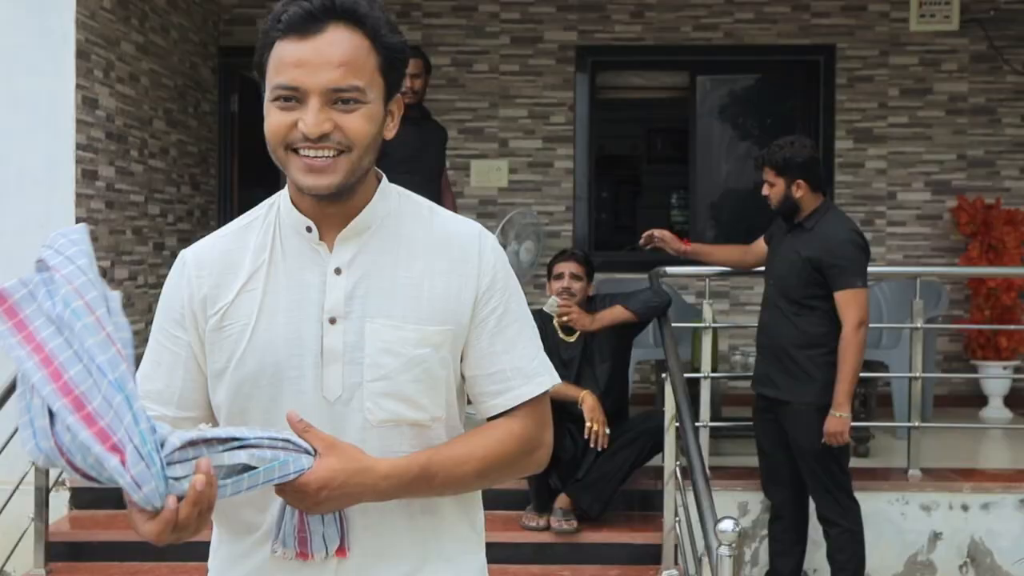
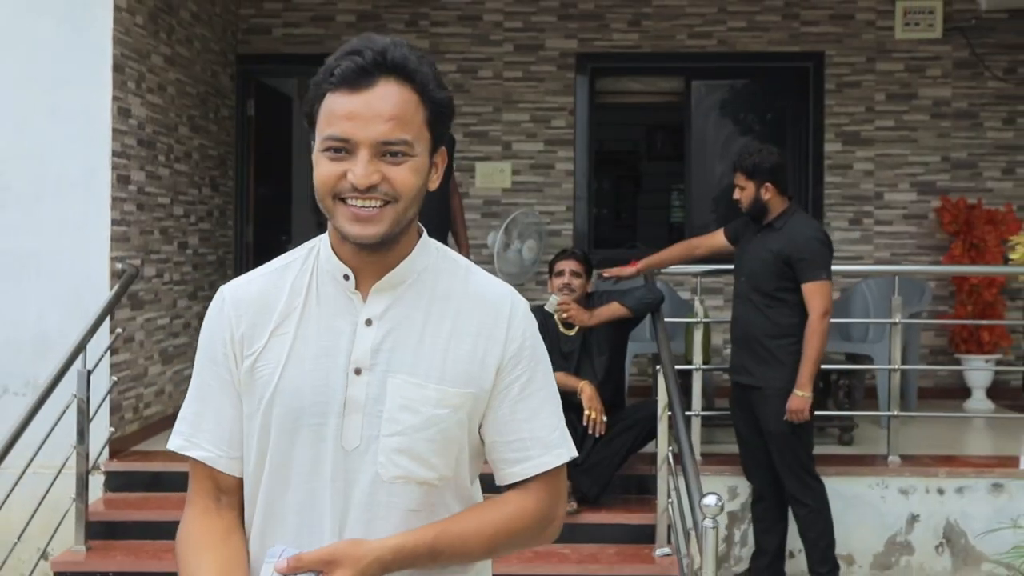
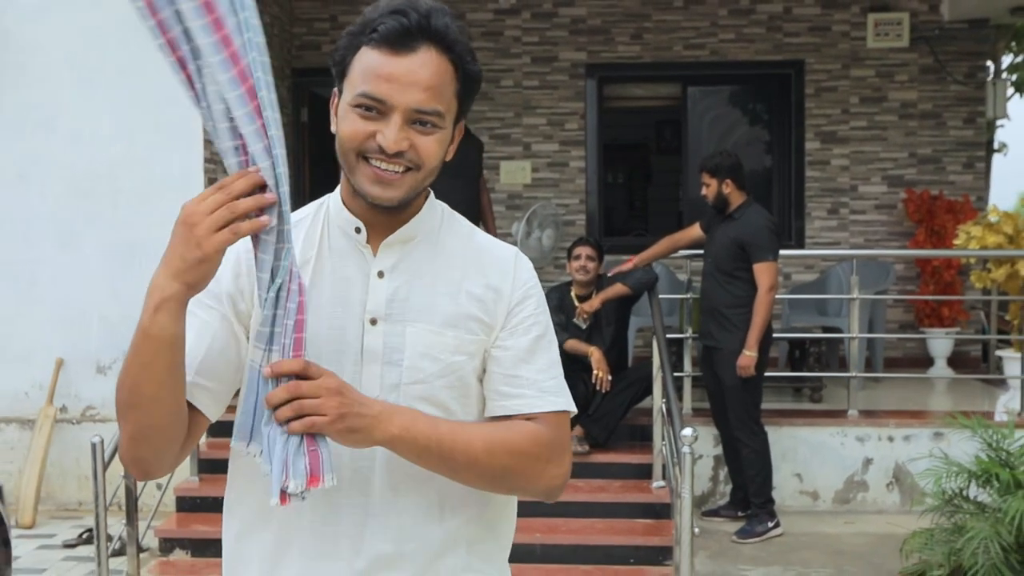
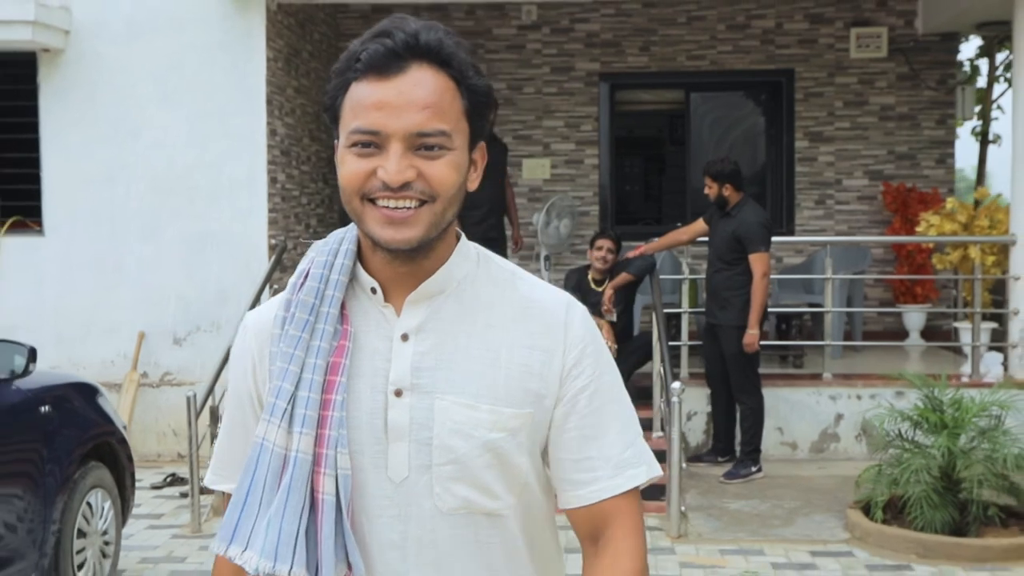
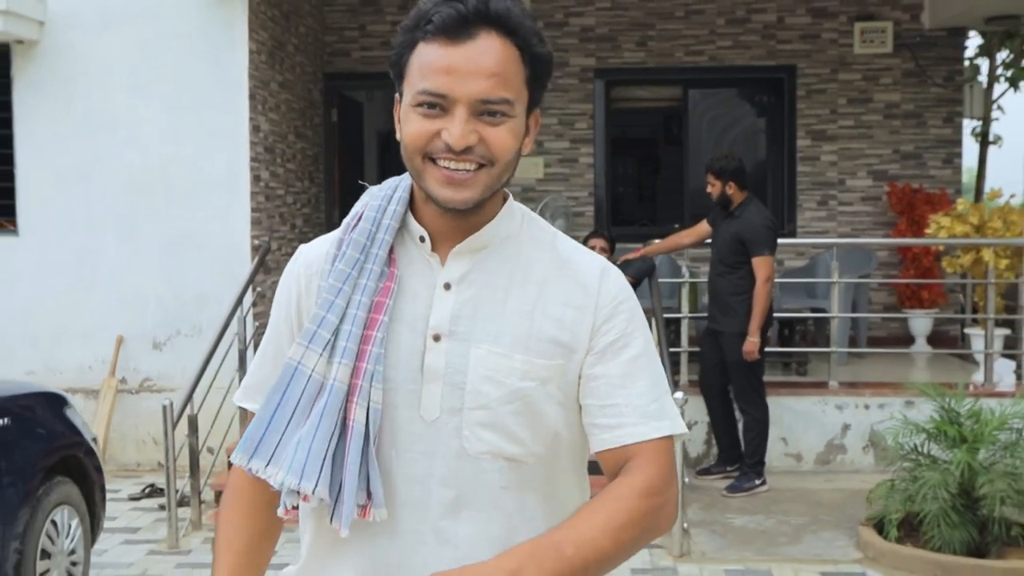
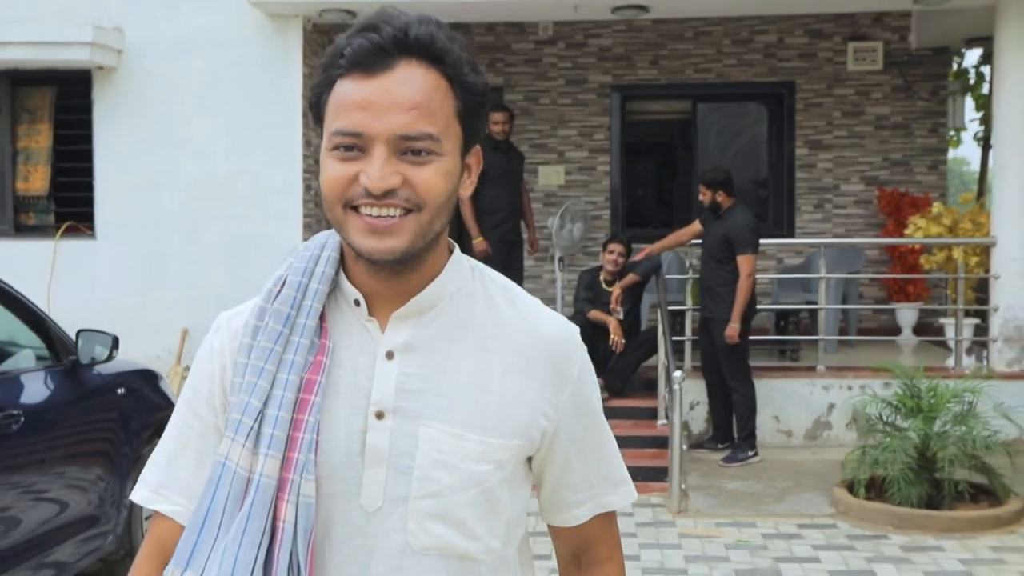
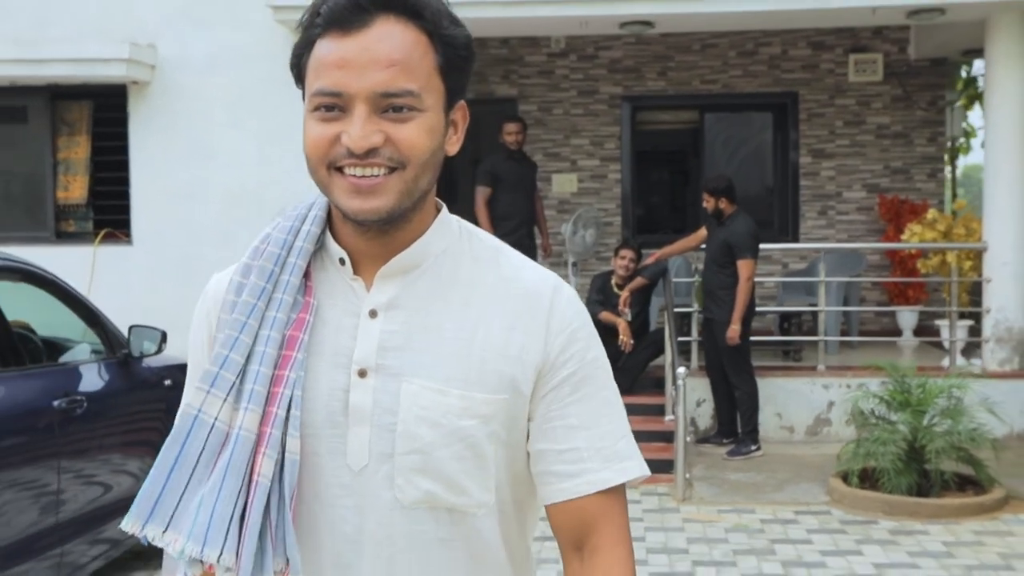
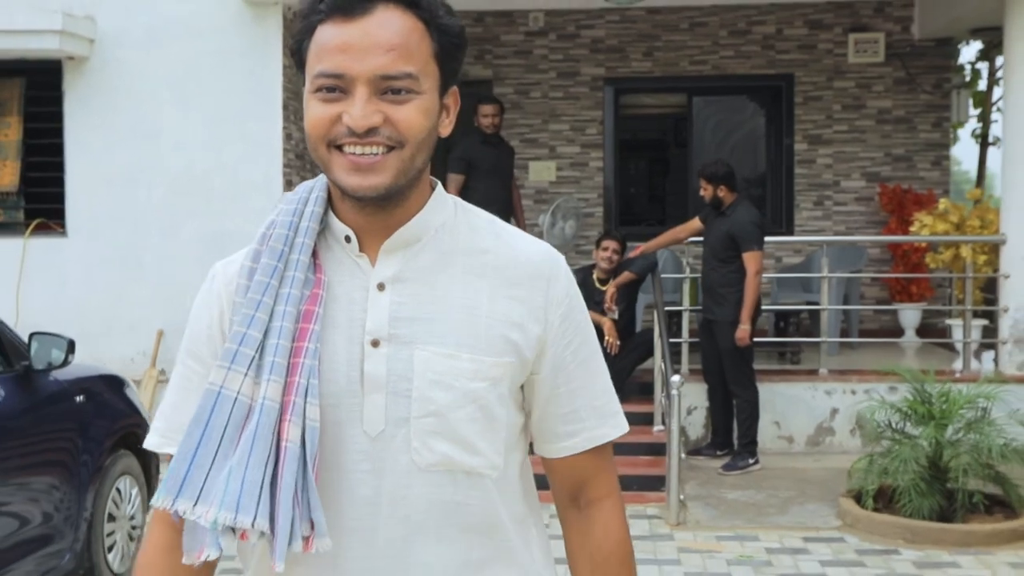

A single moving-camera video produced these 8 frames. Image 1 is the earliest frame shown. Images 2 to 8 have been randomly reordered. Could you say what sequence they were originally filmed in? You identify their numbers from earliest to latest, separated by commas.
2, 3, 5, 4, 8, 6, 7
